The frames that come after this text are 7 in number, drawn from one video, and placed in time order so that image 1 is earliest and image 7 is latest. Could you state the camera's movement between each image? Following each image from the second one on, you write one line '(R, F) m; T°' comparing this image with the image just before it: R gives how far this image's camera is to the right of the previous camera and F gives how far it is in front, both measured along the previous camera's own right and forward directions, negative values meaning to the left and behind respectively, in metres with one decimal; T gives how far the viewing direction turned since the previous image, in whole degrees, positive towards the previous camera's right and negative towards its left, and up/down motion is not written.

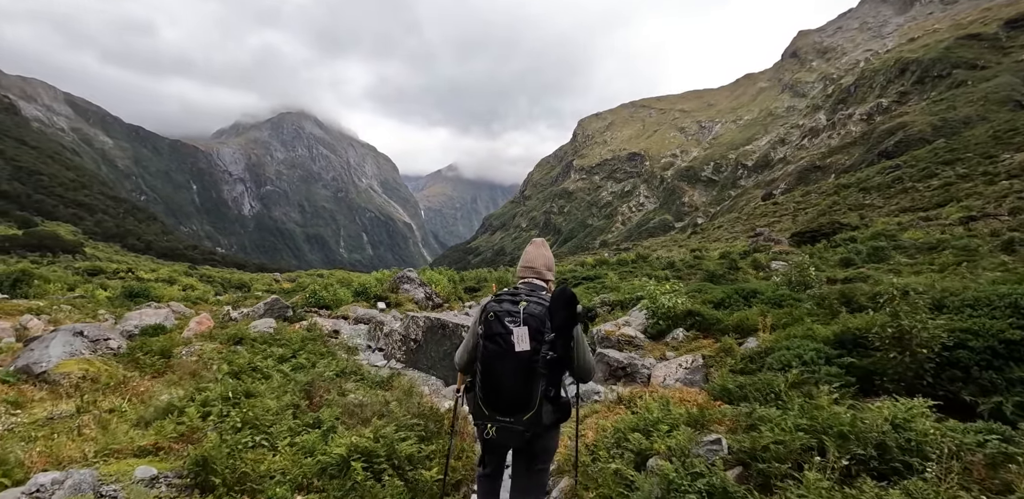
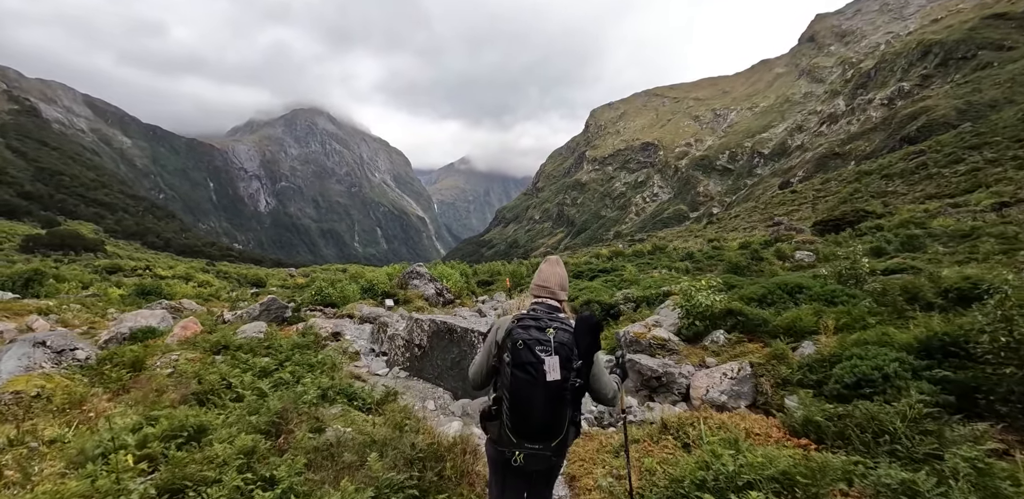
(0.0, +1.2) m; -2°
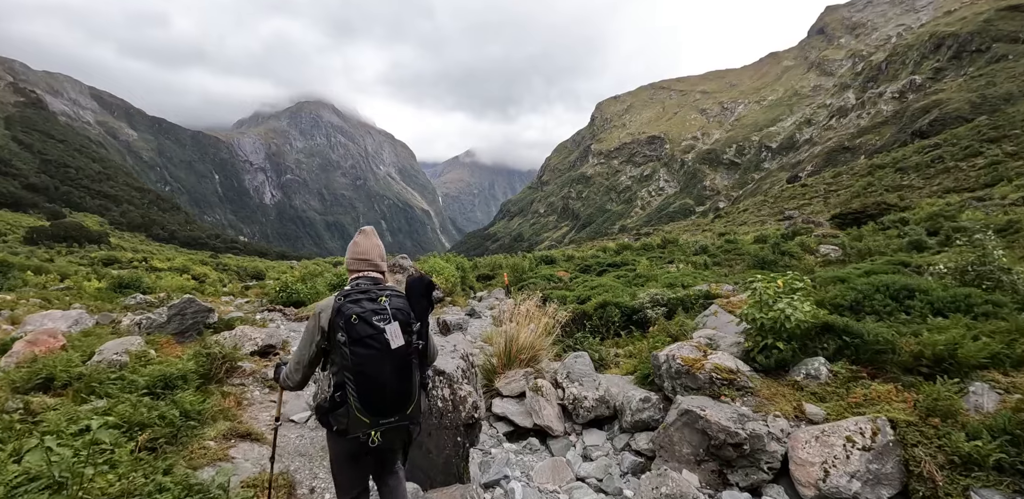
(+0.2, +3.2) m; -1°
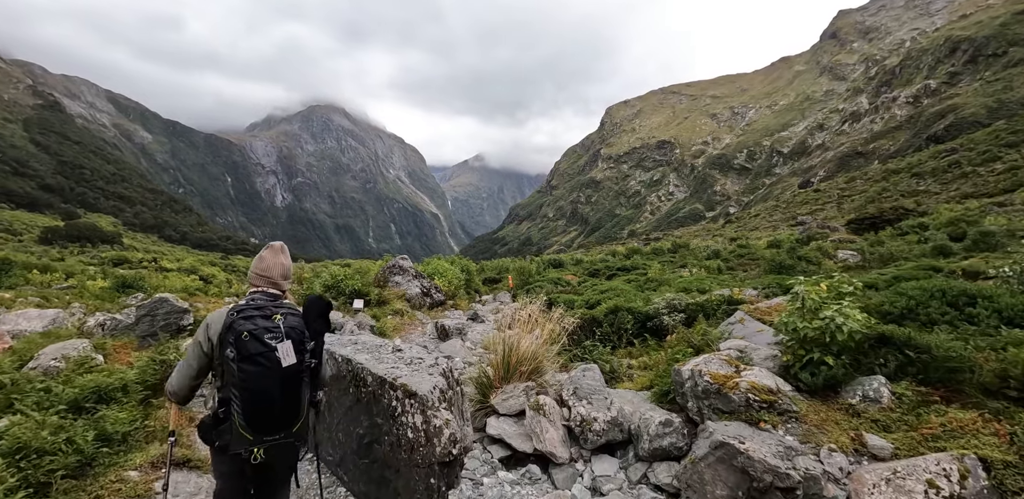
(+0.1, +0.9) m; -1°
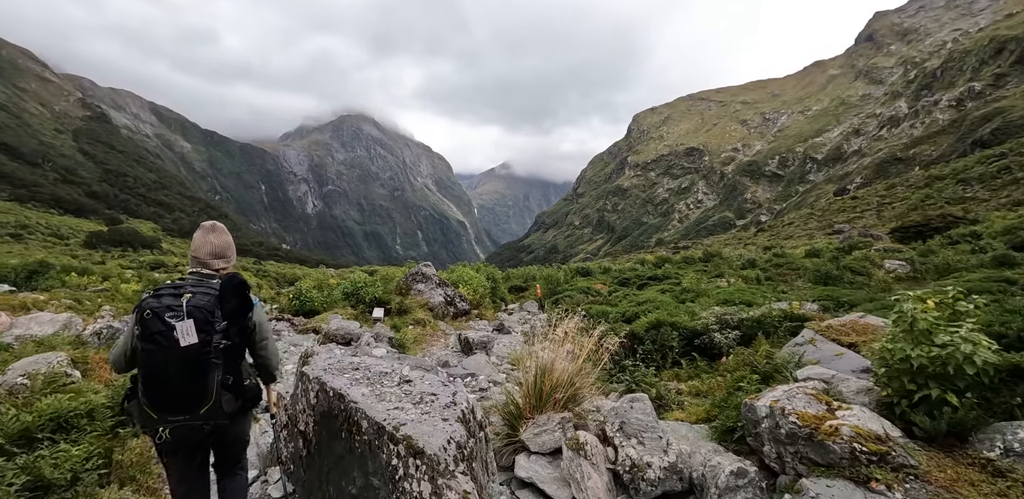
(-0.1, +0.9) m; -3°
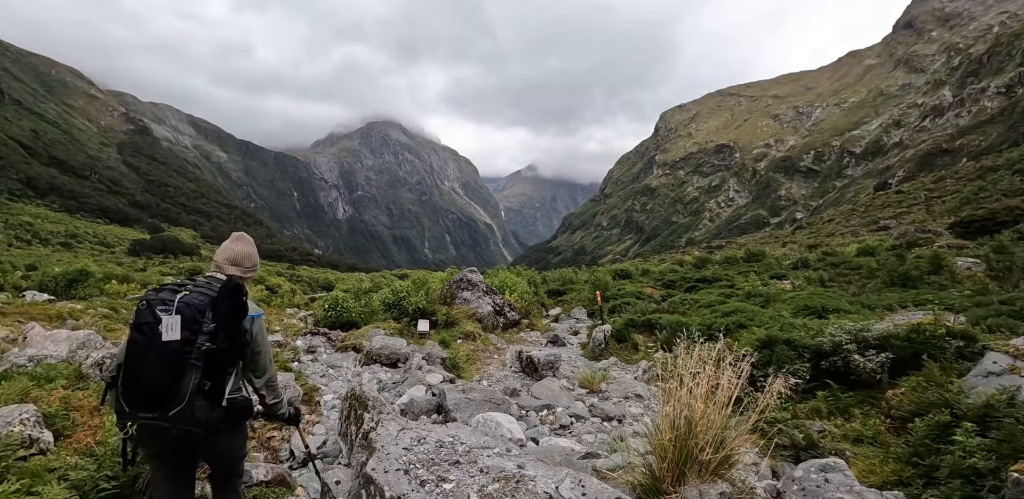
(-0.8, +1.6) m; -3°
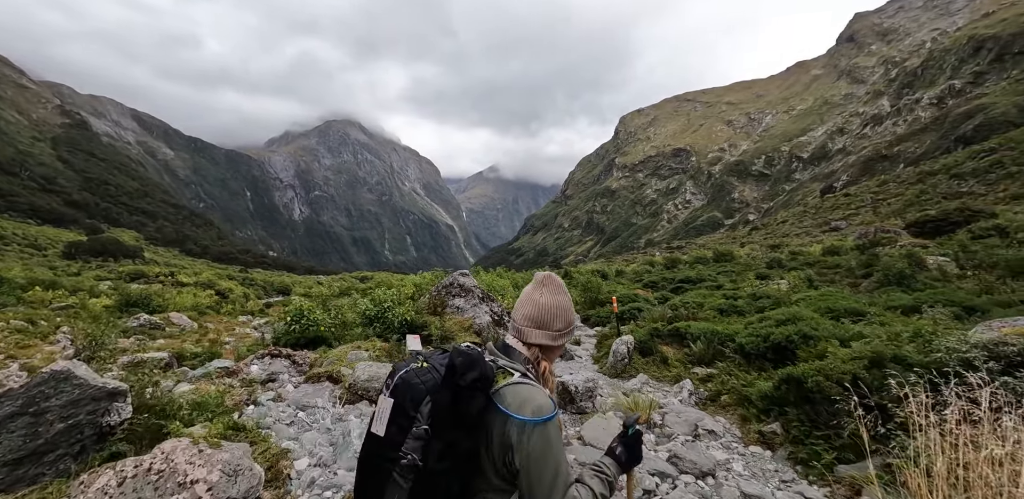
(-1.0, +2.1) m; +4°
